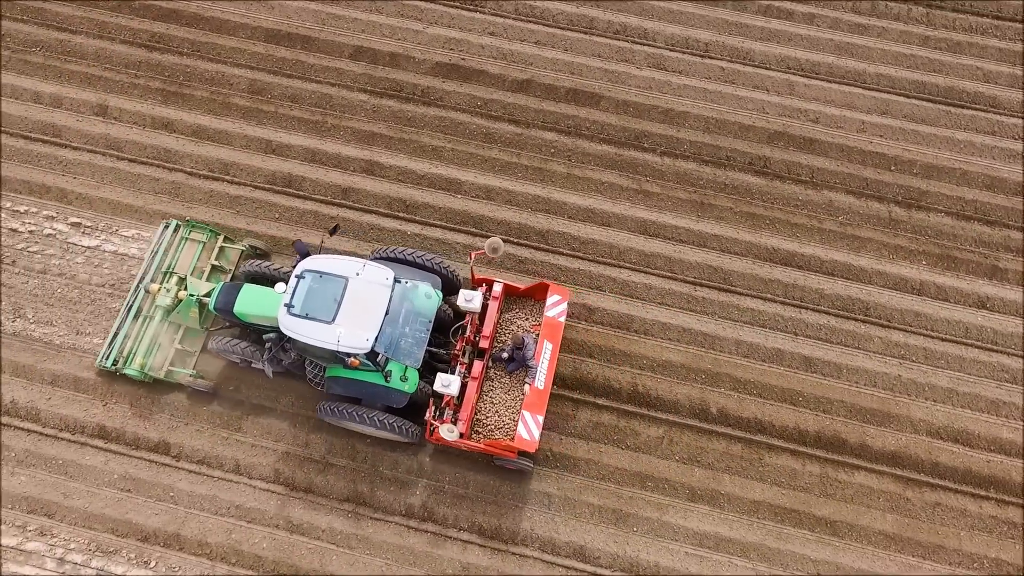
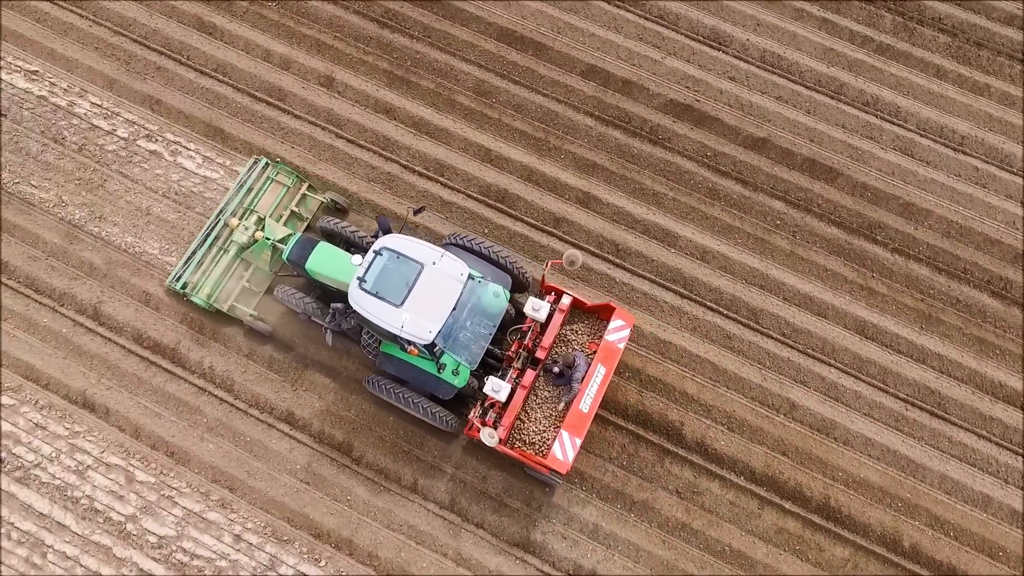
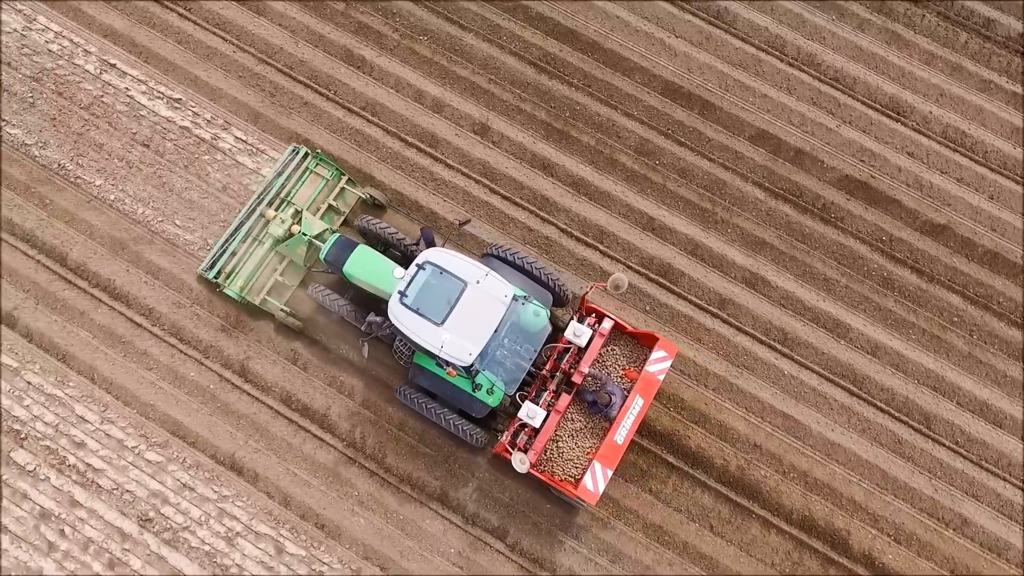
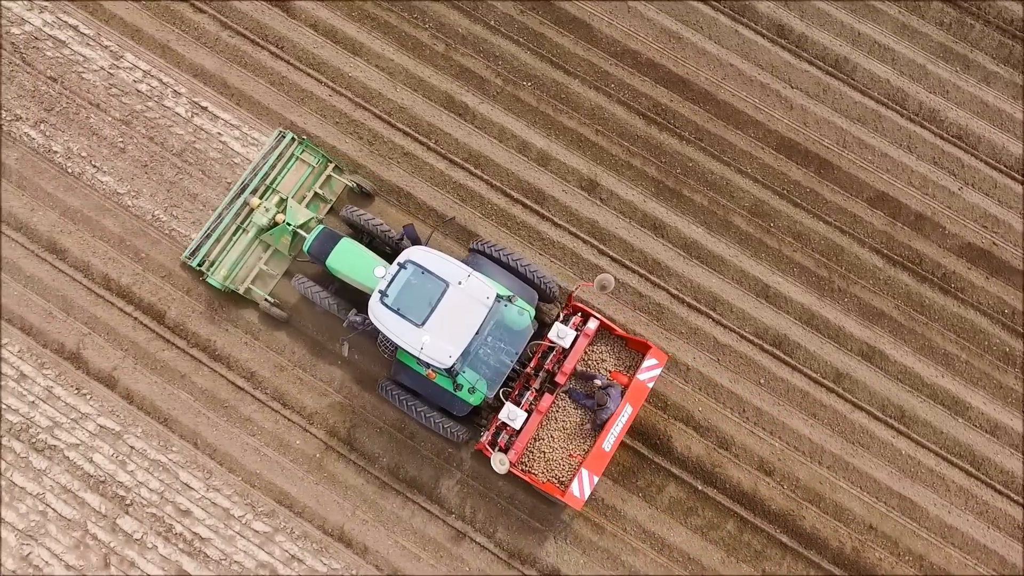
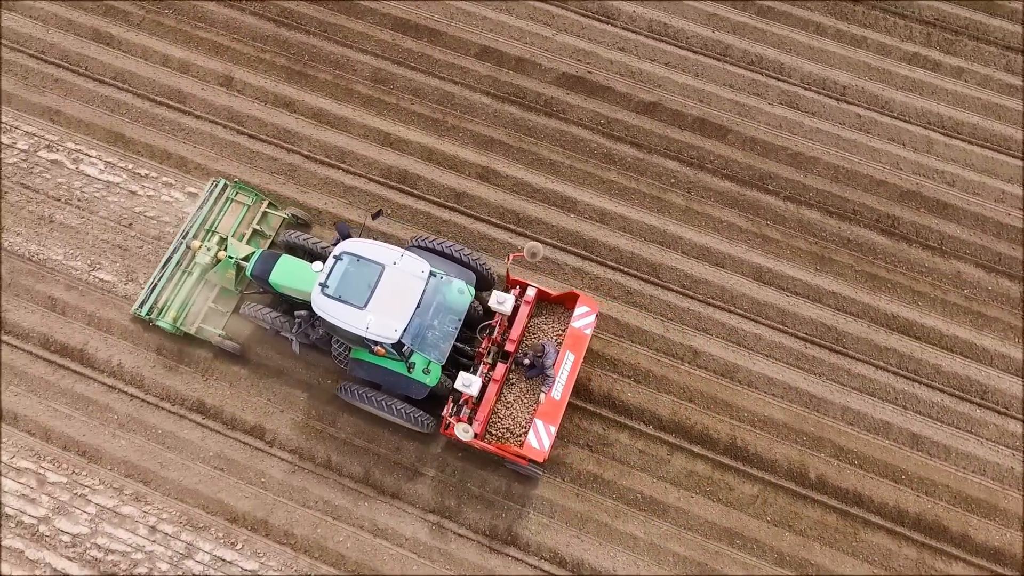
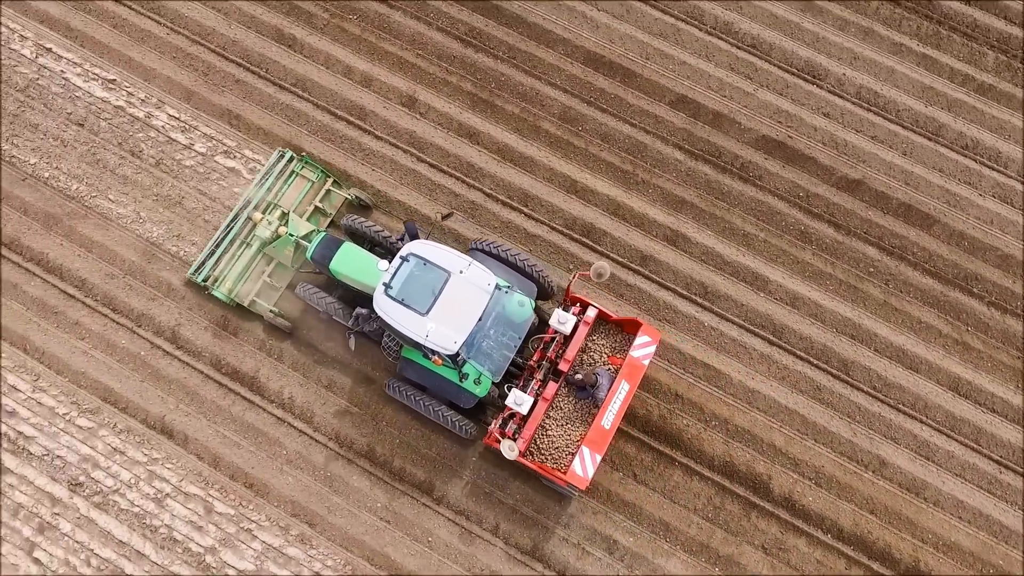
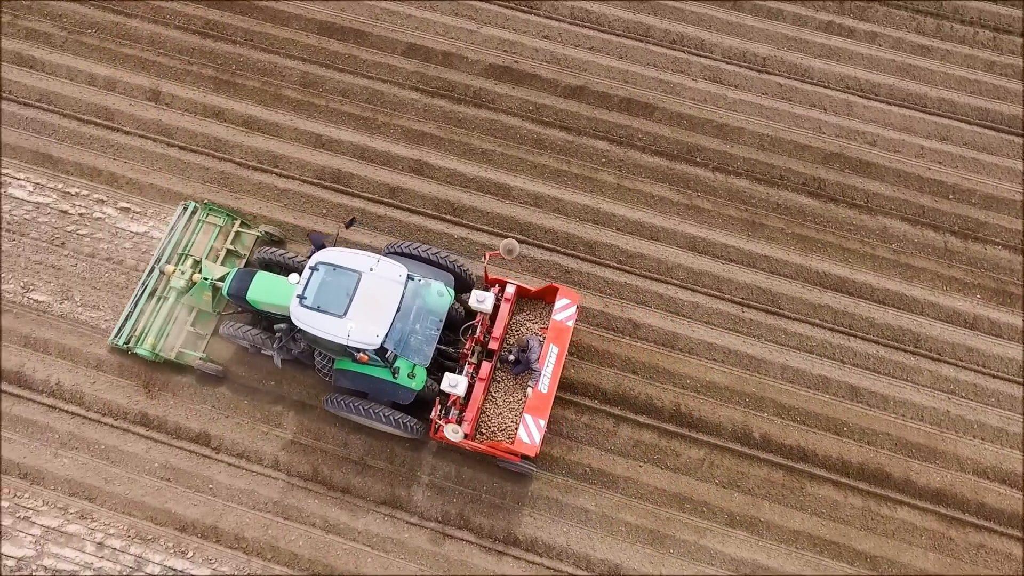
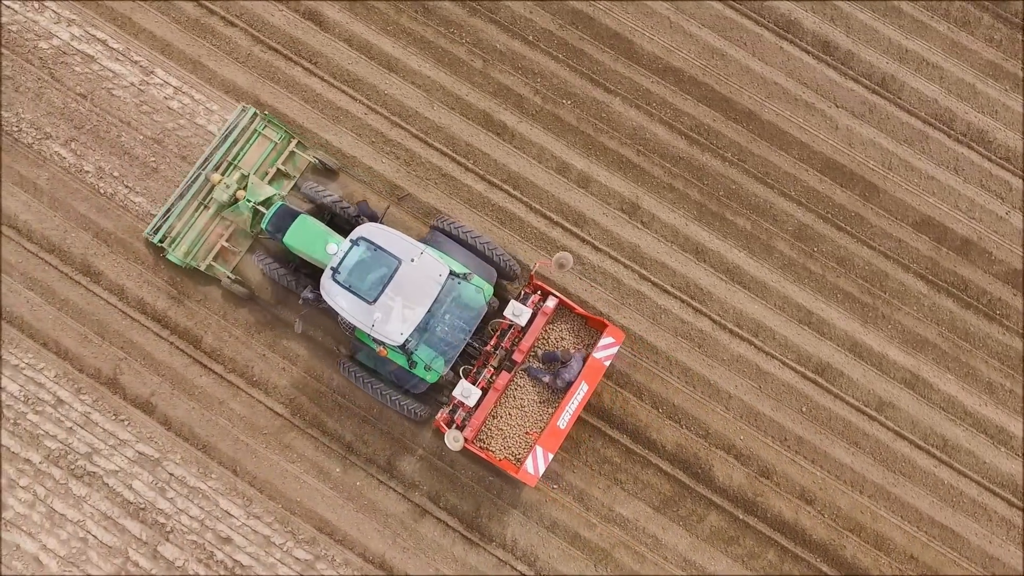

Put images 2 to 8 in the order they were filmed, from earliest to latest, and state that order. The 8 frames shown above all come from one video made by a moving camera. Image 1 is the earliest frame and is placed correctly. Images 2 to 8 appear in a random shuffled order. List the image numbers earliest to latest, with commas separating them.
7, 5, 2, 6, 3, 4, 8
